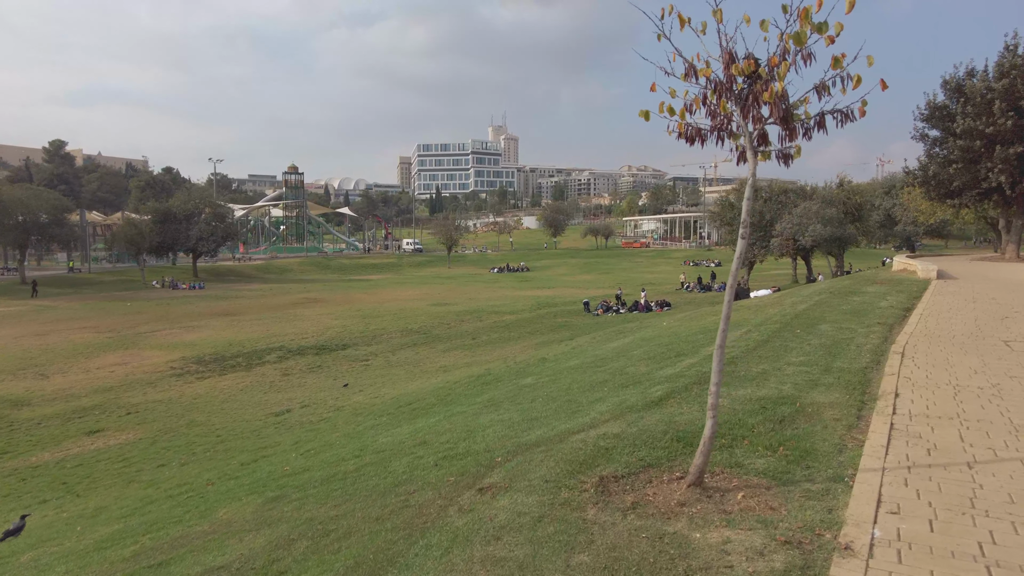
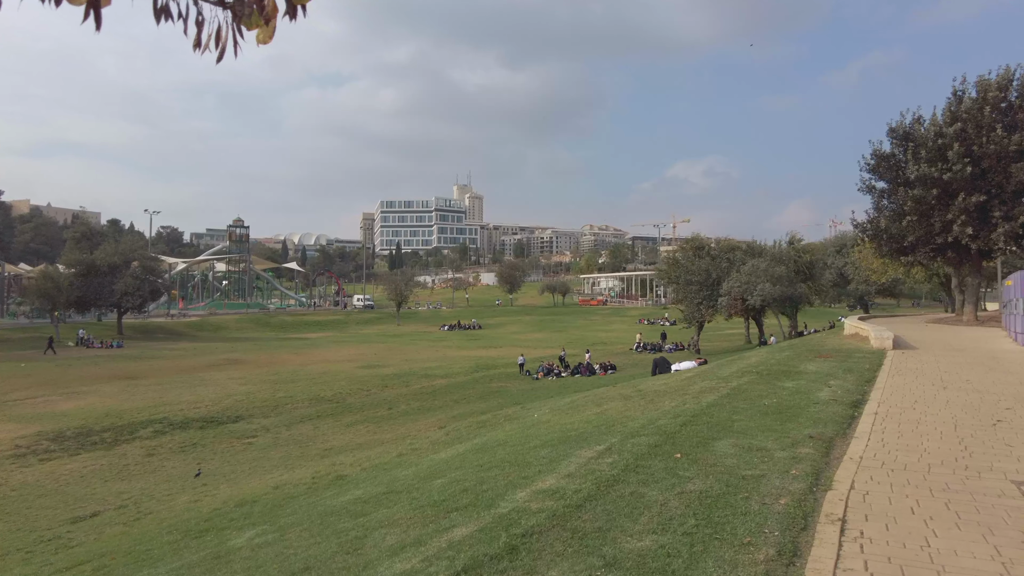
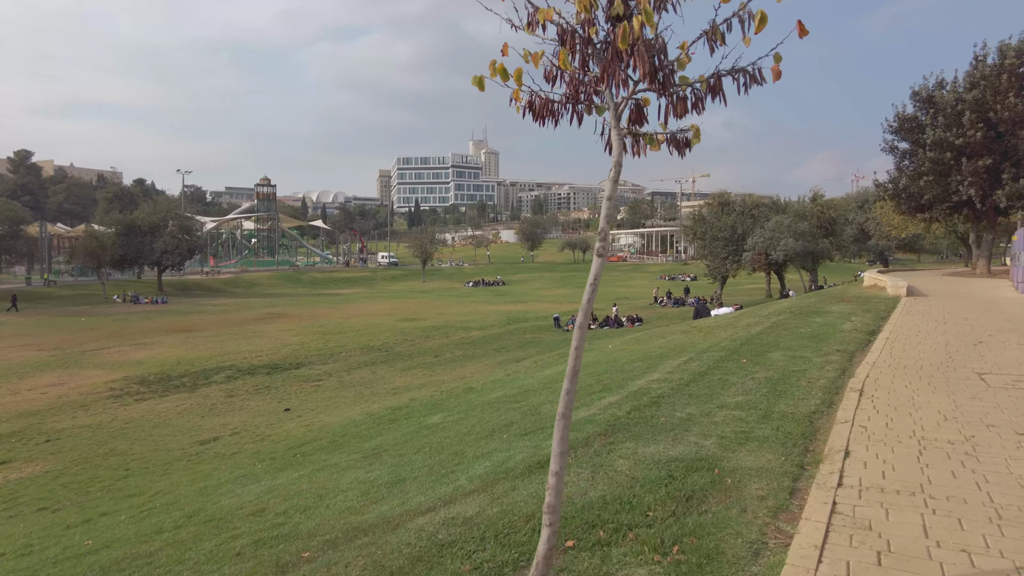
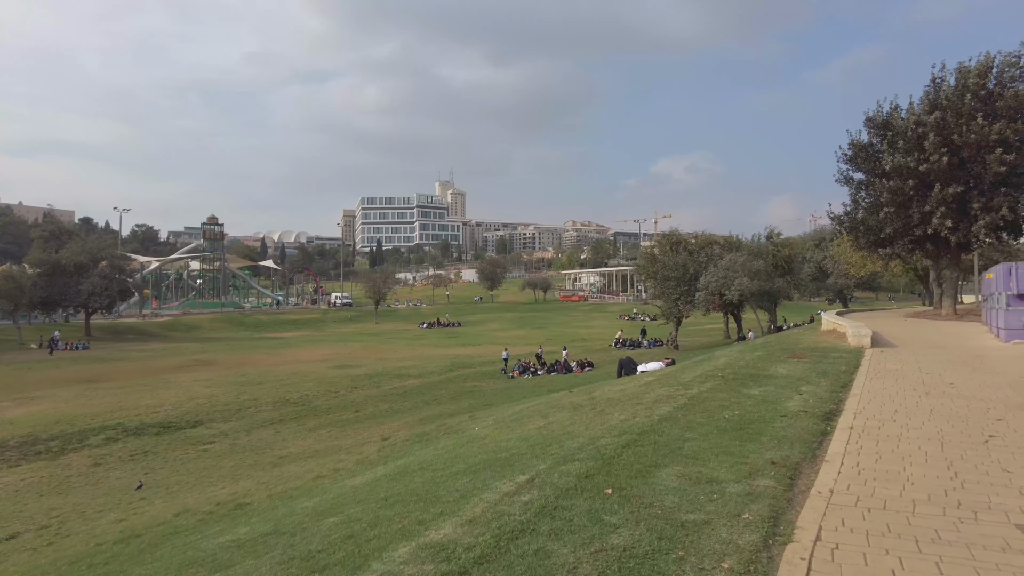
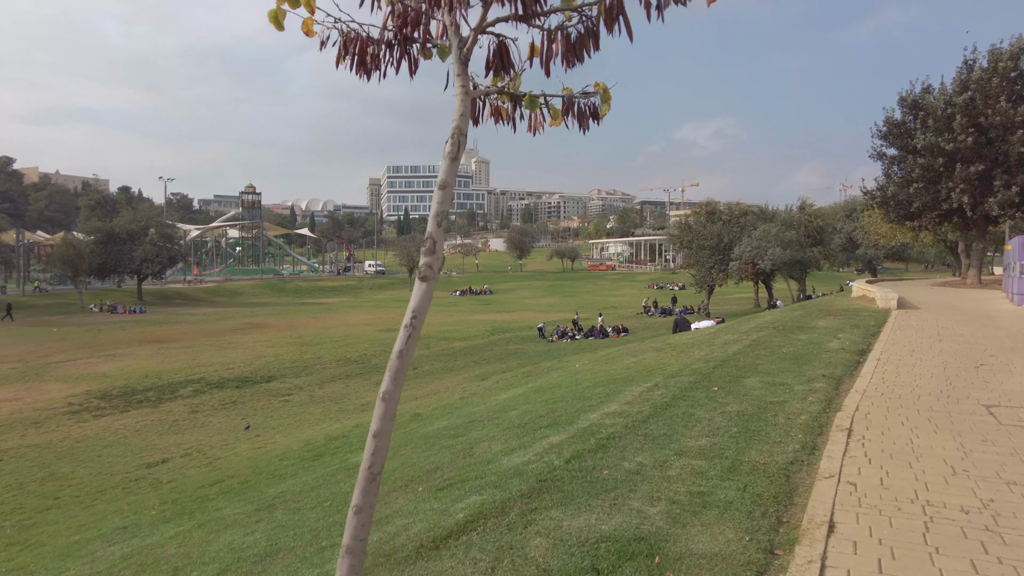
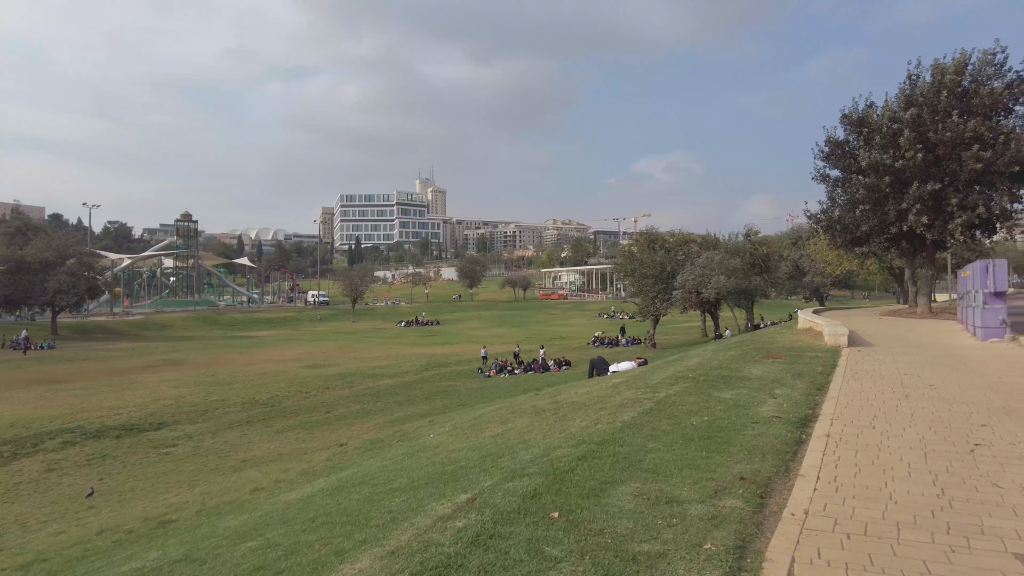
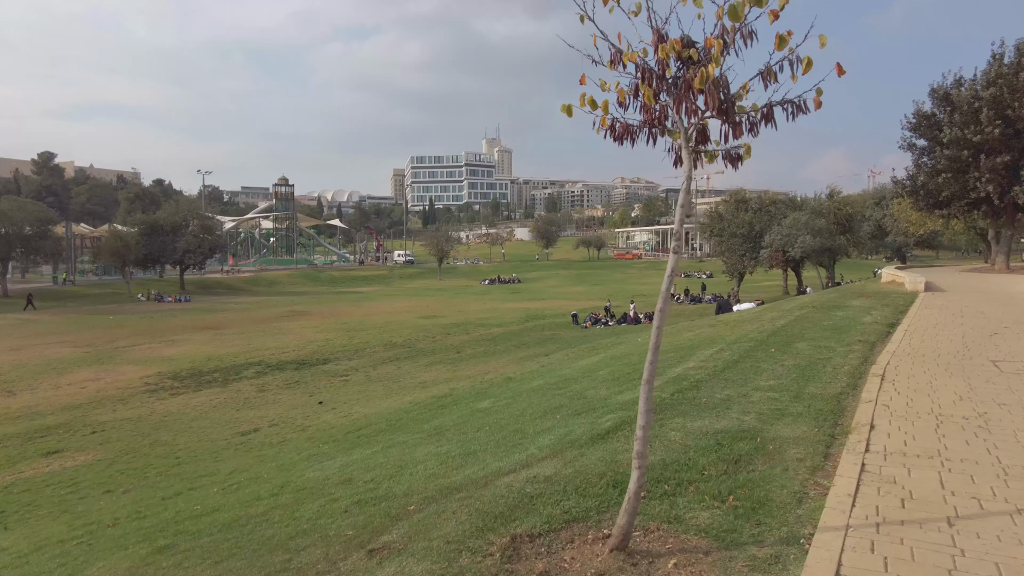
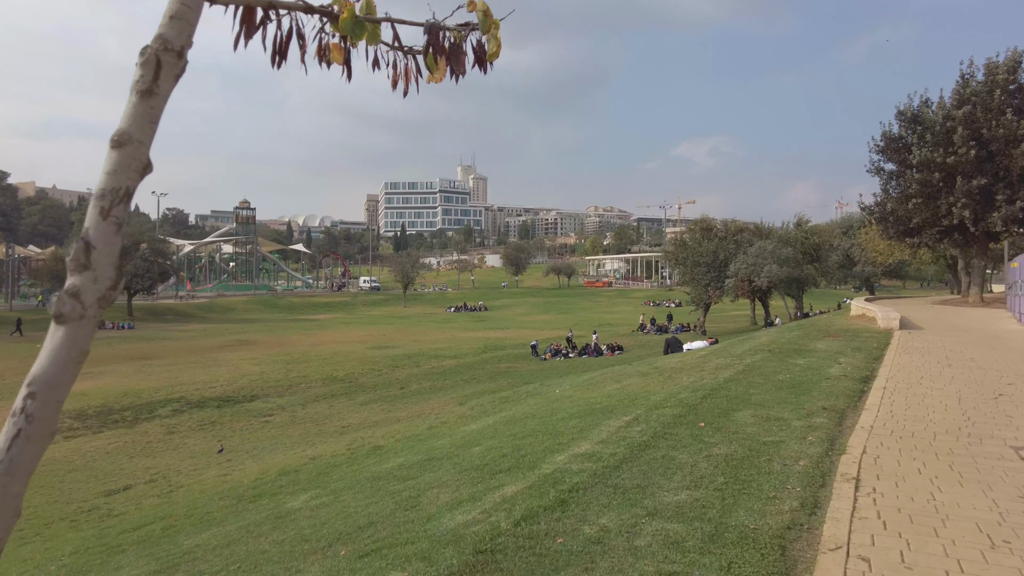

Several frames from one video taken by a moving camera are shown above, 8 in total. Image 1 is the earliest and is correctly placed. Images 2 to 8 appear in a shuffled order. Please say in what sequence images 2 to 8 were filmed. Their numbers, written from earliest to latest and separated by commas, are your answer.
7, 3, 5, 8, 2, 4, 6
